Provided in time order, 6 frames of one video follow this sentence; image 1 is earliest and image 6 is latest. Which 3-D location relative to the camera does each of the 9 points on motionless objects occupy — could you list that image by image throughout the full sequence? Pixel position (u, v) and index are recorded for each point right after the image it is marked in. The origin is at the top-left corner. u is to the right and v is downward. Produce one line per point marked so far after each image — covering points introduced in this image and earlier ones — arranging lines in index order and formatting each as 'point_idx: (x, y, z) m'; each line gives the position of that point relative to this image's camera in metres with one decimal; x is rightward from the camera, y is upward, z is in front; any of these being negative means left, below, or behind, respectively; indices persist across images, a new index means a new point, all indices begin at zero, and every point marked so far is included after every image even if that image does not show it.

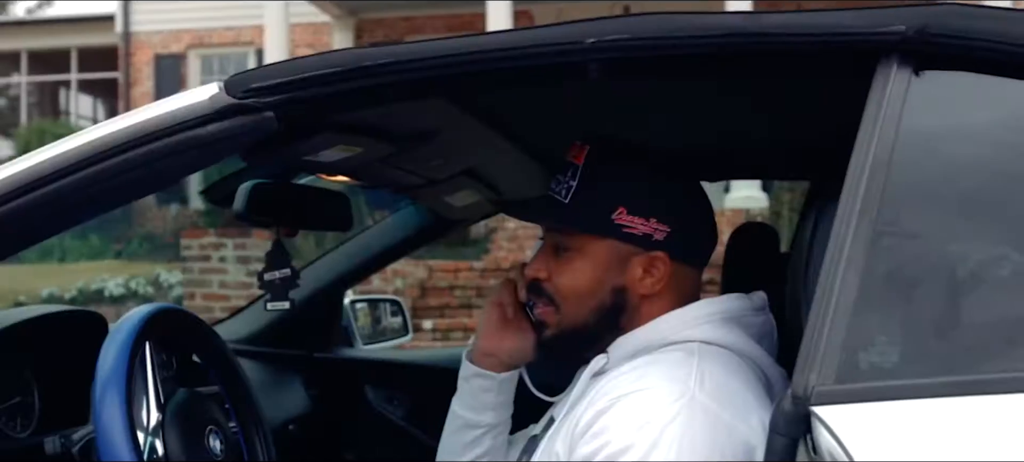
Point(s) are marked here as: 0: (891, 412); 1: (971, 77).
0: (+0.3, -0.2, +1.0) m
1: (+0.5, +0.1, +1.2) m
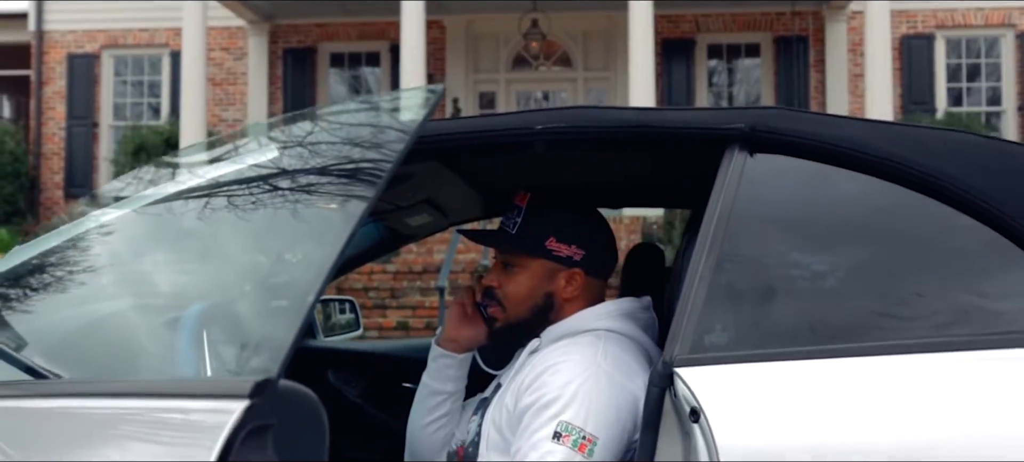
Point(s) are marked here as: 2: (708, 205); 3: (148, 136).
0: (+0.3, -0.2, +1.6) m
1: (+0.4, +0.1, +1.8) m
2: (+0.3, 0.0, +1.8) m
3: (-4.8, +1.3, +15.5) m
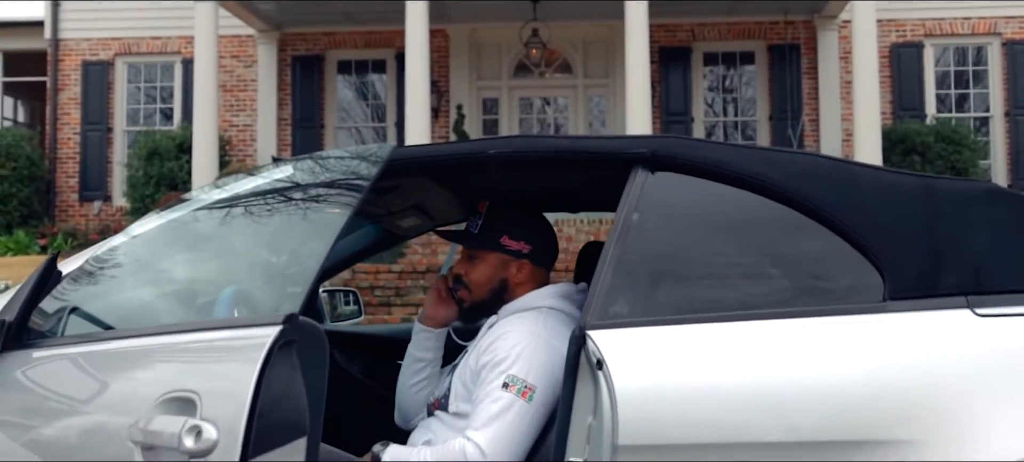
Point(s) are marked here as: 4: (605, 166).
0: (+0.2, -0.2, +2.2) m
1: (+0.3, +0.1, +2.4) m
2: (+0.2, 0.0, +2.3) m
3: (-4.8, +1.2, +16.0) m
4: (+0.2, +0.1, +2.4) m
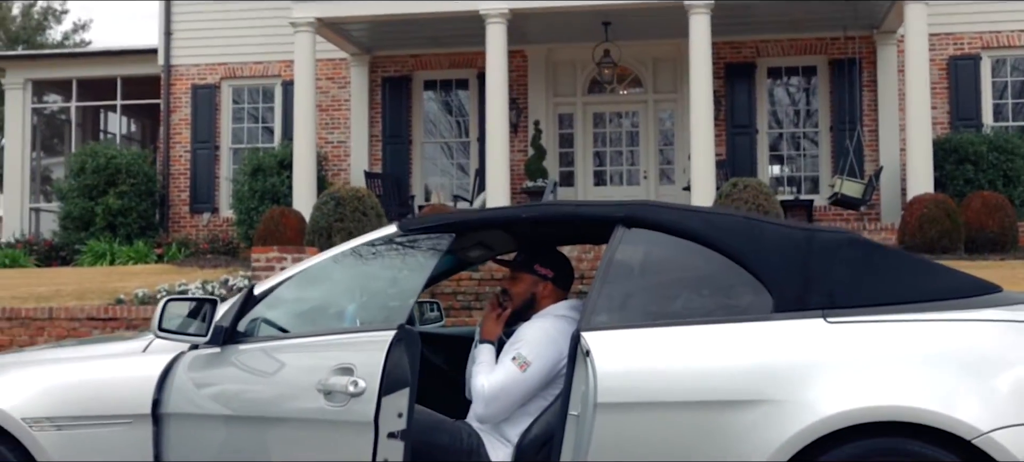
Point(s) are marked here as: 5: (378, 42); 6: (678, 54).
0: (+0.3, -0.3, +3.4) m
1: (+0.4, 0.0, +3.6) m
2: (+0.3, -0.1, +3.6) m
3: (-3.7, +1.1, +17.6) m
4: (+0.3, 0.0, +3.7) m
5: (-2.0, +2.8, +17.7) m
6: (+2.4, +2.6, +17.3) m
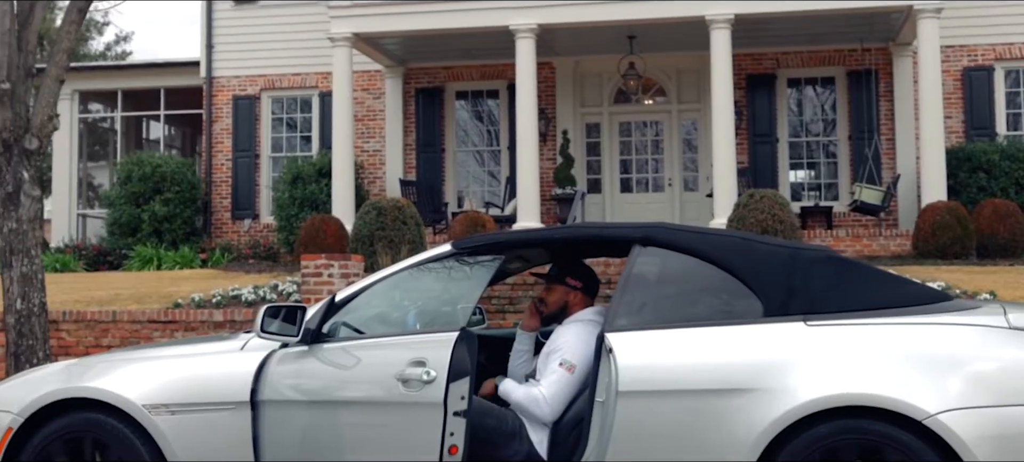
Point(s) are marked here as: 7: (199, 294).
0: (+0.4, -0.4, +4.1) m
1: (+0.5, -0.1, +4.3) m
2: (+0.4, -0.1, +4.3) m
3: (-3.3, +1.0, +18.4) m
4: (+0.4, 0.0, +4.4) m
5: (-1.6, +2.7, +18.5) m
6: (+2.9, +2.5, +18.0) m
7: (-3.3, -0.7, +12.4) m
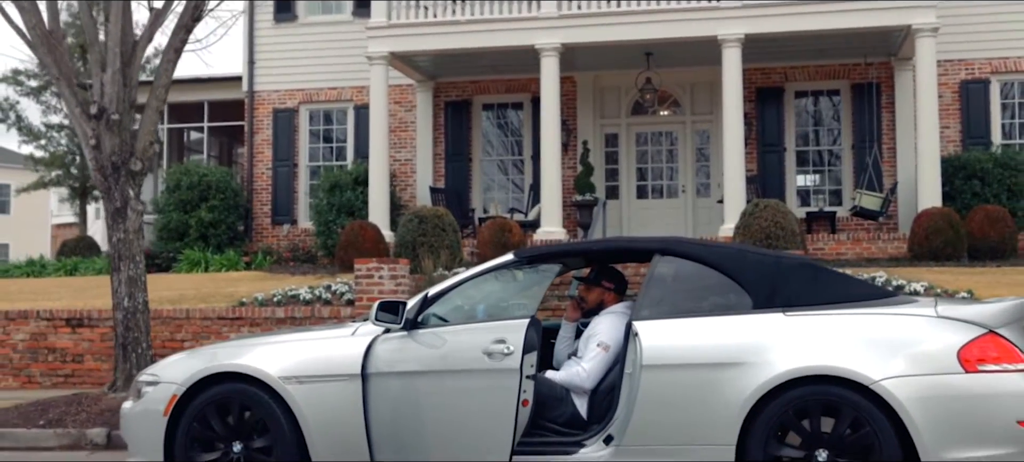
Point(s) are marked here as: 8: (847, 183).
0: (+0.6, -0.4, +5.4) m
1: (+0.8, -0.1, +5.6) m
2: (+0.7, -0.2, +5.6) m
3: (-2.8, +0.9, +19.8) m
4: (+0.6, -0.1, +5.7) m
5: (-1.2, +2.7, +19.9) m
6: (+3.3, +2.4, +19.3) m
7: (-3.0, -0.7, +13.7) m
8: (+5.5, +0.8, +19.5) m
